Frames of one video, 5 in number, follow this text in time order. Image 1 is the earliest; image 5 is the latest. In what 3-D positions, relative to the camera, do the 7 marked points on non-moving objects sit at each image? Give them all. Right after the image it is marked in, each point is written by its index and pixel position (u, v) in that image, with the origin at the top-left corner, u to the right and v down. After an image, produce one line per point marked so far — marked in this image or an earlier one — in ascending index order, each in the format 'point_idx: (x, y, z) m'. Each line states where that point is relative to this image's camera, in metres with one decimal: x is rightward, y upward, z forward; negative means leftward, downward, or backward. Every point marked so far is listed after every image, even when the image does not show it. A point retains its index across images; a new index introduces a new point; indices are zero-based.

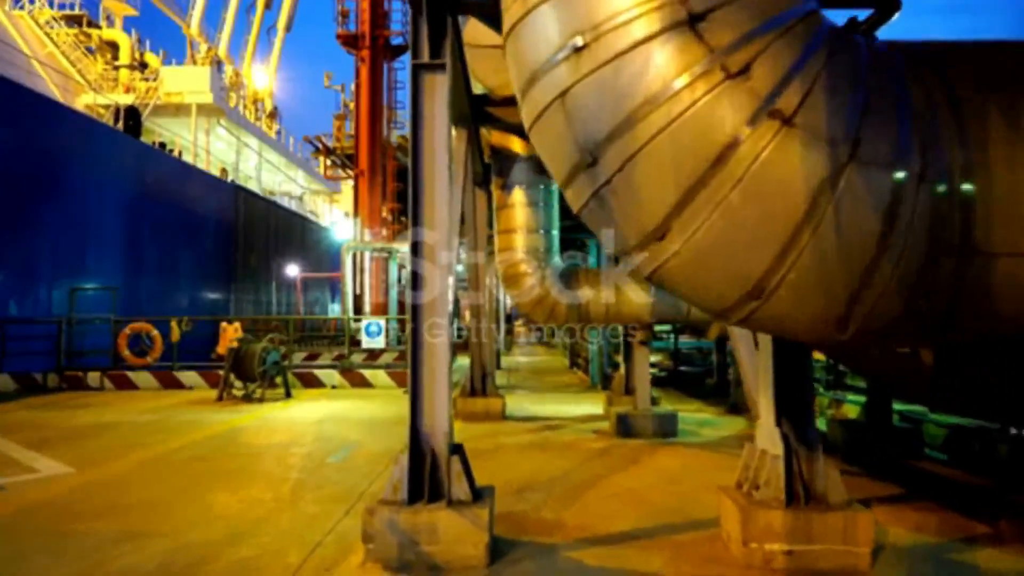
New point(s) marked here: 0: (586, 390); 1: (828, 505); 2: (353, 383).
0: (+1.5, -2.0, +13.4) m
1: (+1.7, -1.2, +3.8) m
2: (-3.2, -1.9, +13.9) m
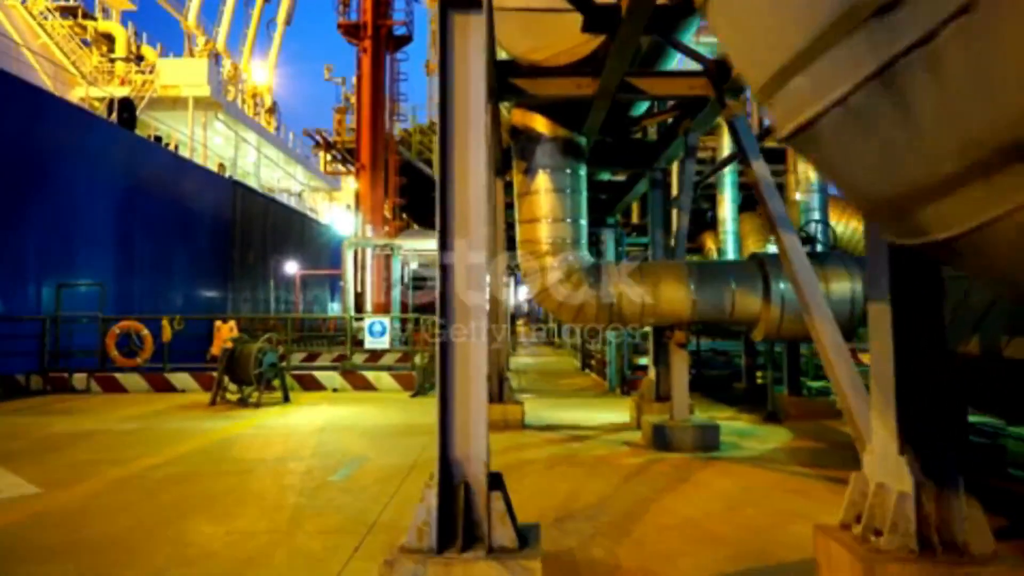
0: (+1.7, -2.0, +12.6) m
1: (+2.0, -1.2, +3.0) m
2: (-3.0, -1.9, +13.1) m
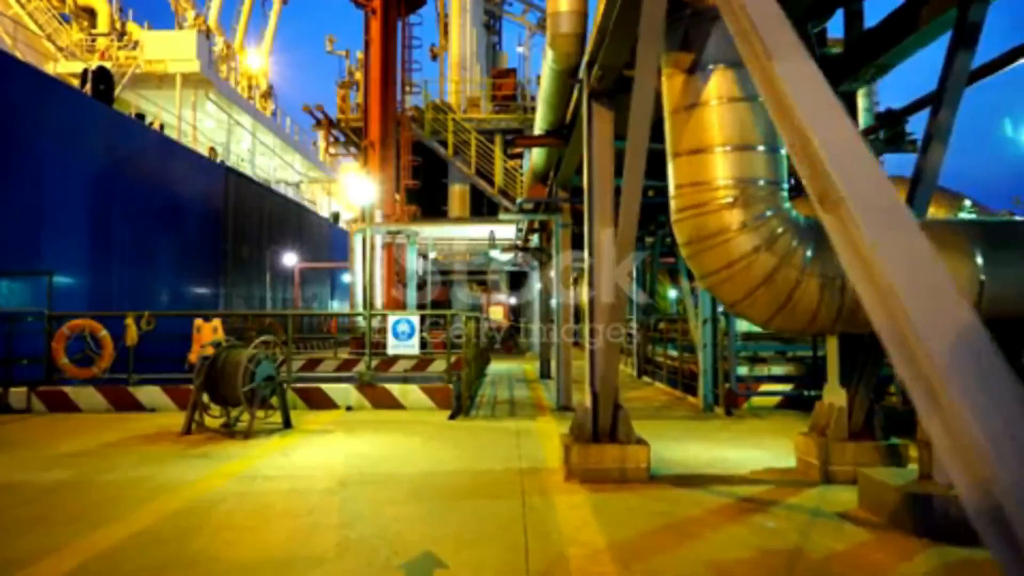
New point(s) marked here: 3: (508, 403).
0: (+2.7, -1.8, +9.7) m
1: (+3.0, -1.0, +0.1) m
2: (-2.0, -1.7, +10.2) m
3: (-0.1, -1.8, +10.9) m
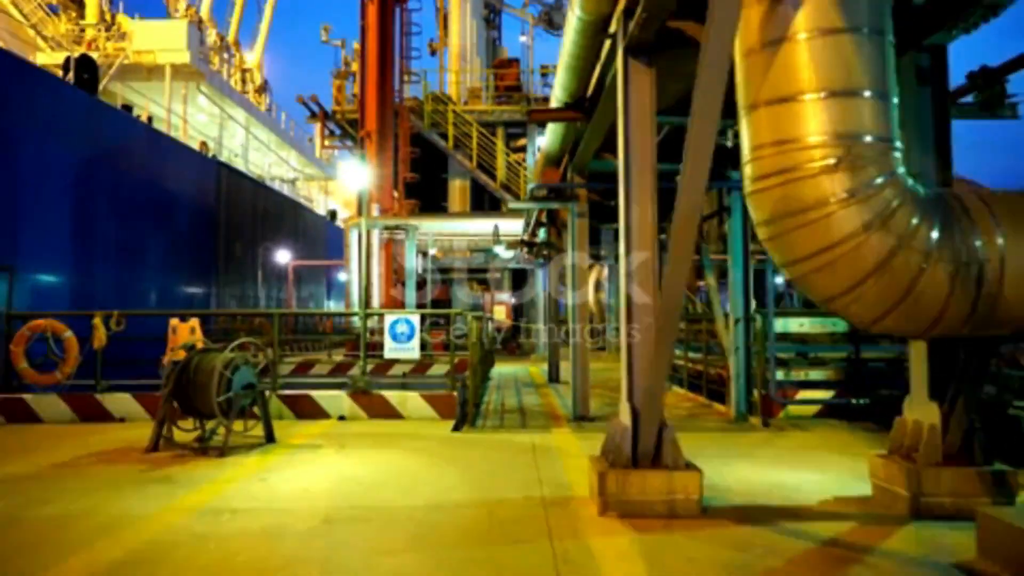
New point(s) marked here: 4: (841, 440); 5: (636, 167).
0: (+2.8, -1.7, +8.6) m
1: (+3.2, -1.0, -0.9) m
2: (-1.9, -1.6, +9.2) m
3: (+0.1, -1.8, +9.9) m
4: (+3.6, -1.7, +7.5) m
5: (+0.9, +0.9, +5.1) m
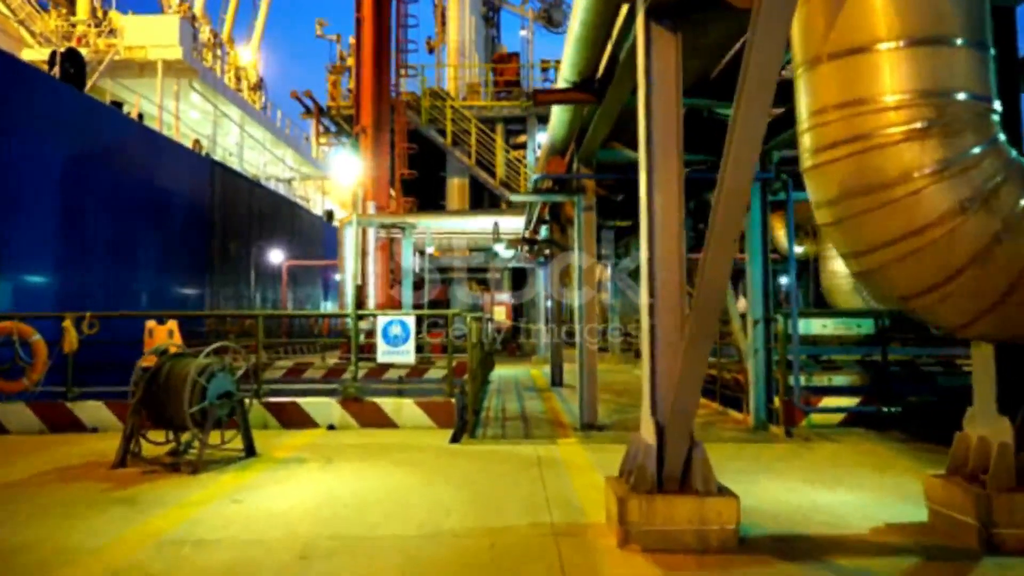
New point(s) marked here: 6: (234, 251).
0: (+2.8, -1.7, +8.0) m
1: (+3.2, -0.9, -1.5) m
2: (-1.8, -1.6, +8.5) m
3: (+0.1, -1.8, +9.3) m
4: (+3.6, -1.6, +6.9) m
5: (+1.0, +0.9, +4.5) m
6: (-8.1, +1.1, +19.8) m
